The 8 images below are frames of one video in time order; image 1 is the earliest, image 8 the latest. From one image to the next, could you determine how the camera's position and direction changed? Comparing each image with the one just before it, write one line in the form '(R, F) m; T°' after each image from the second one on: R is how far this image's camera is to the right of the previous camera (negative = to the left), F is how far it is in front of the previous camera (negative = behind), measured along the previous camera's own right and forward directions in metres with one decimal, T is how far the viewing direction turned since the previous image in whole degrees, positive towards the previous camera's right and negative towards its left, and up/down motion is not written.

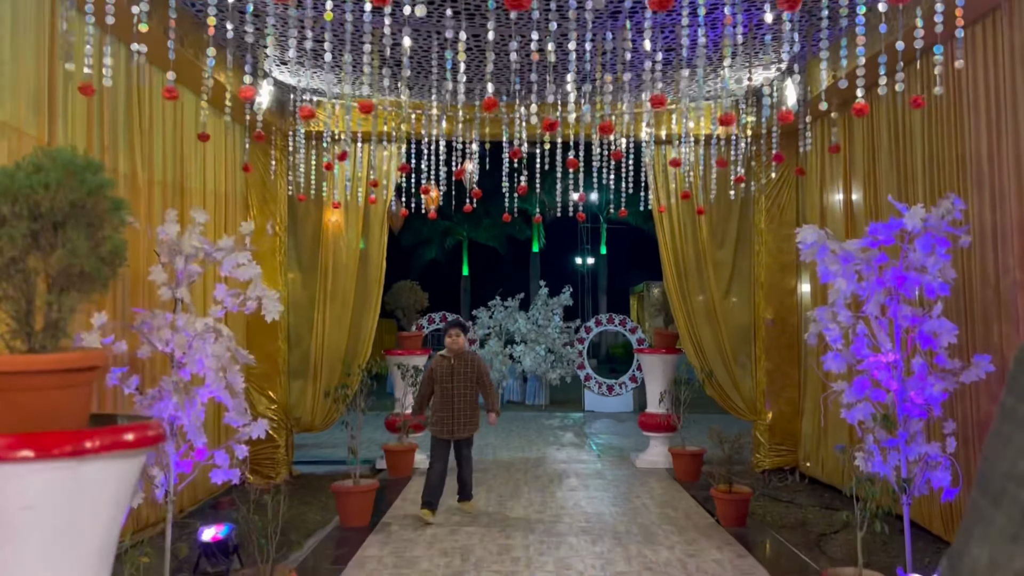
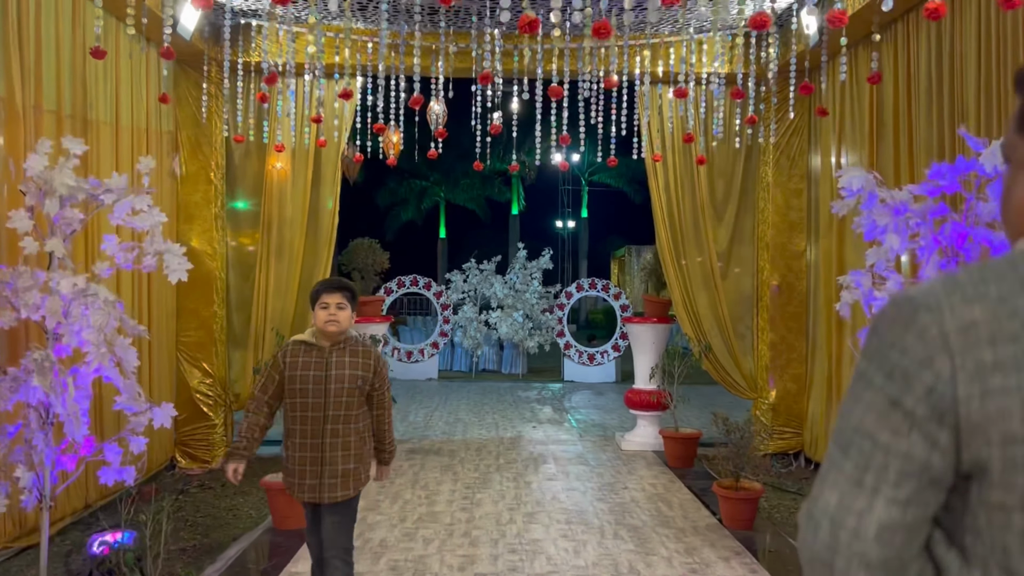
(0.0, +0.8) m; +1°
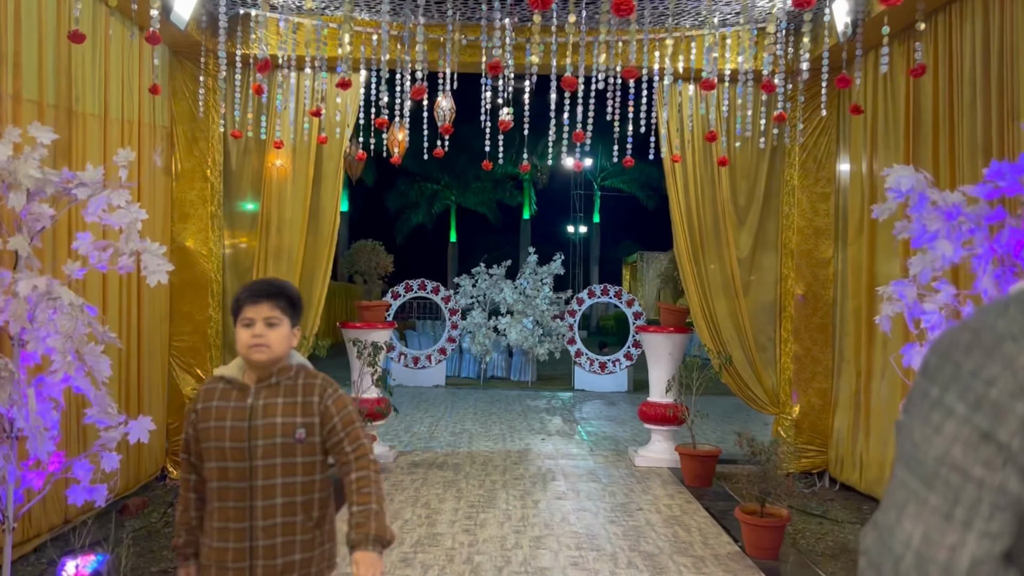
(0.0, +0.3) m; -1°
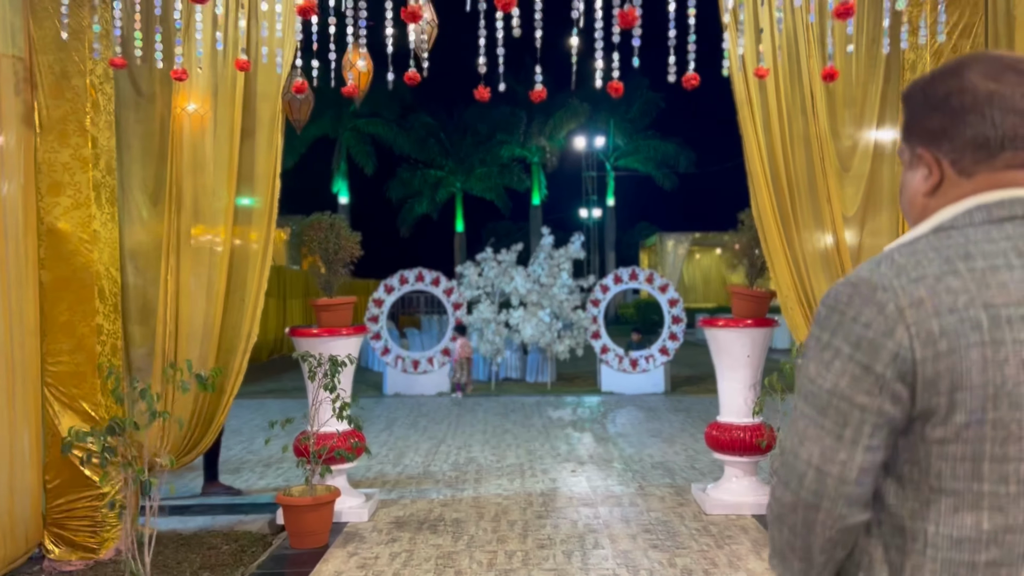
(0.0, +1.6) m; -1°
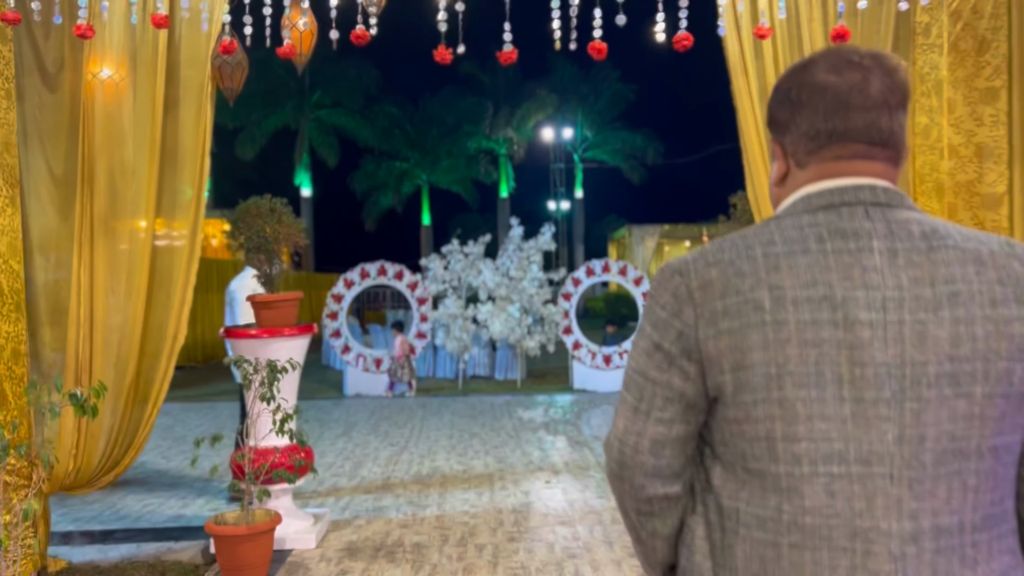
(0.0, +0.5) m; +2°
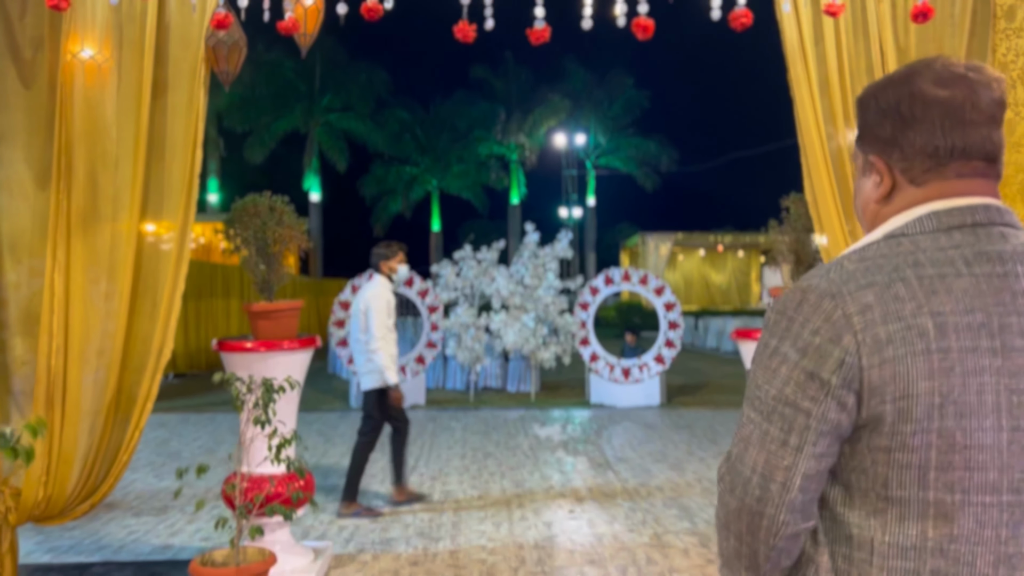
(-0.1, +0.4) m; -1°
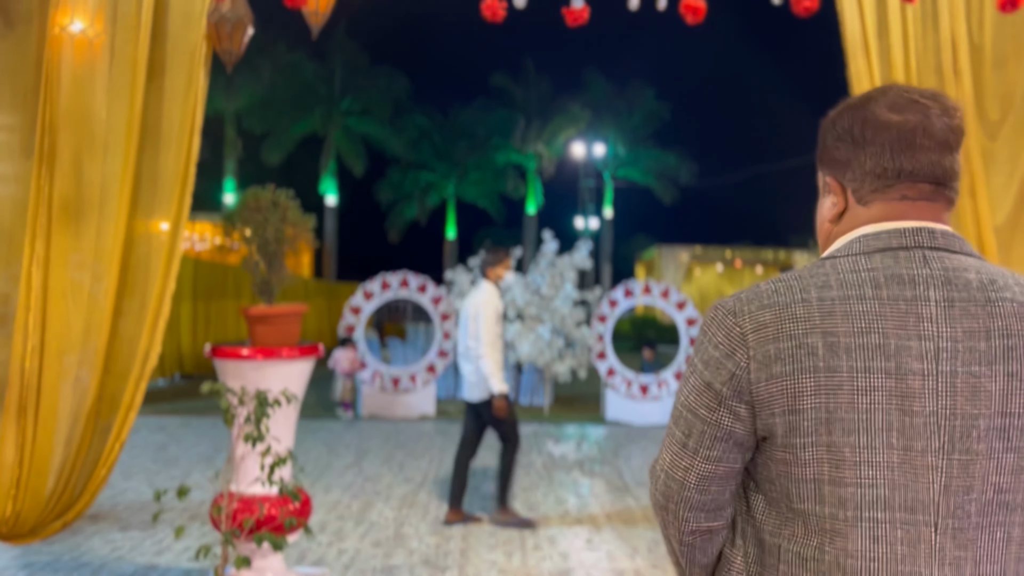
(0.0, +0.3) m; -1°
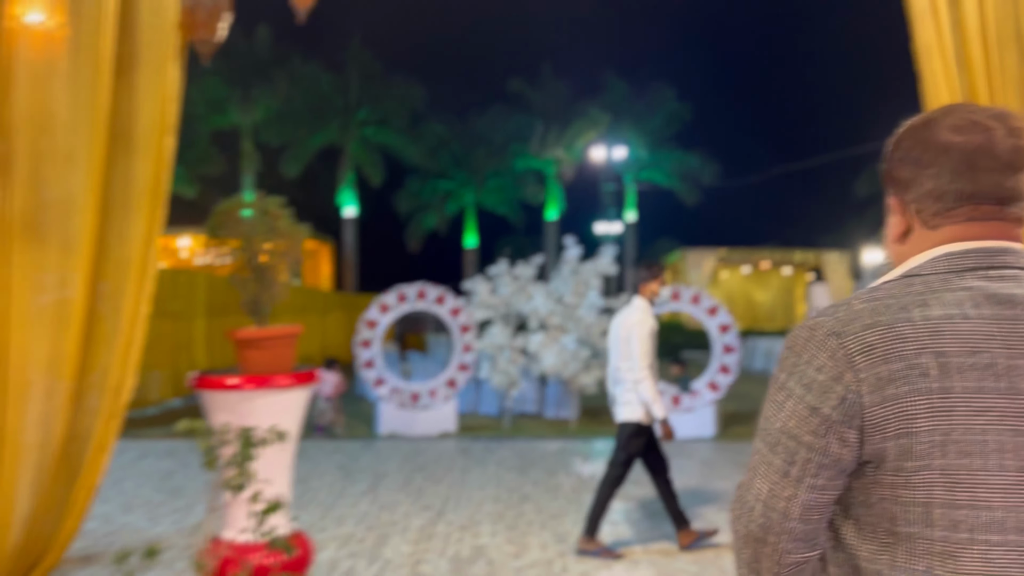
(0.0, +0.4) m; -2°
